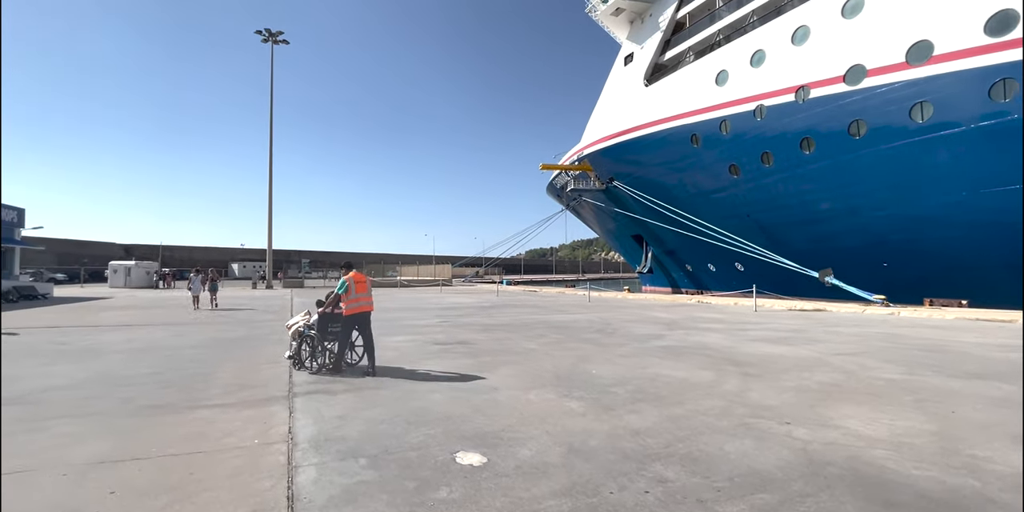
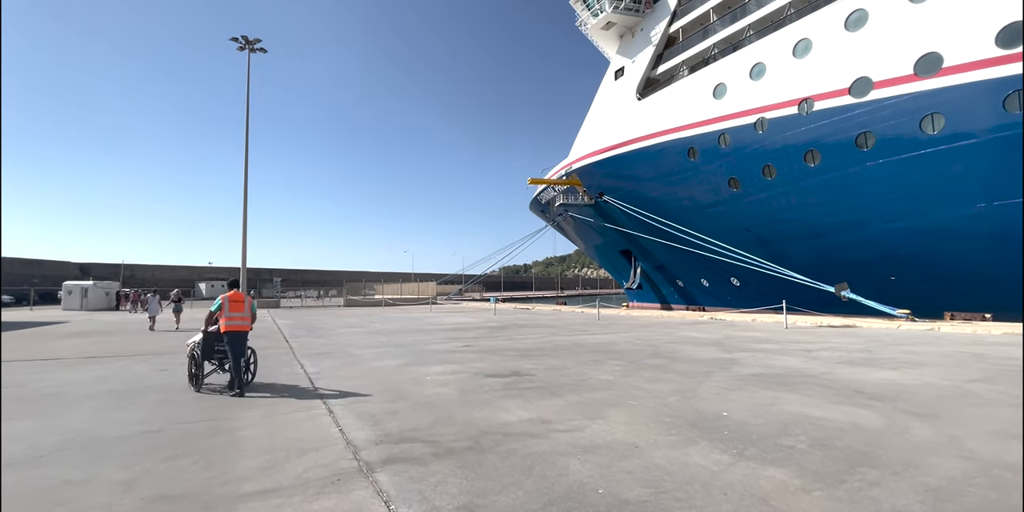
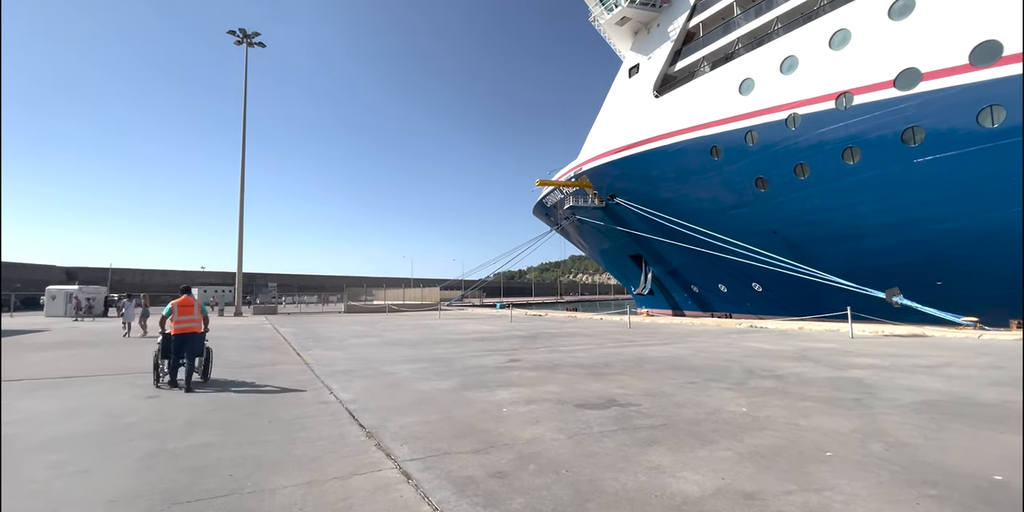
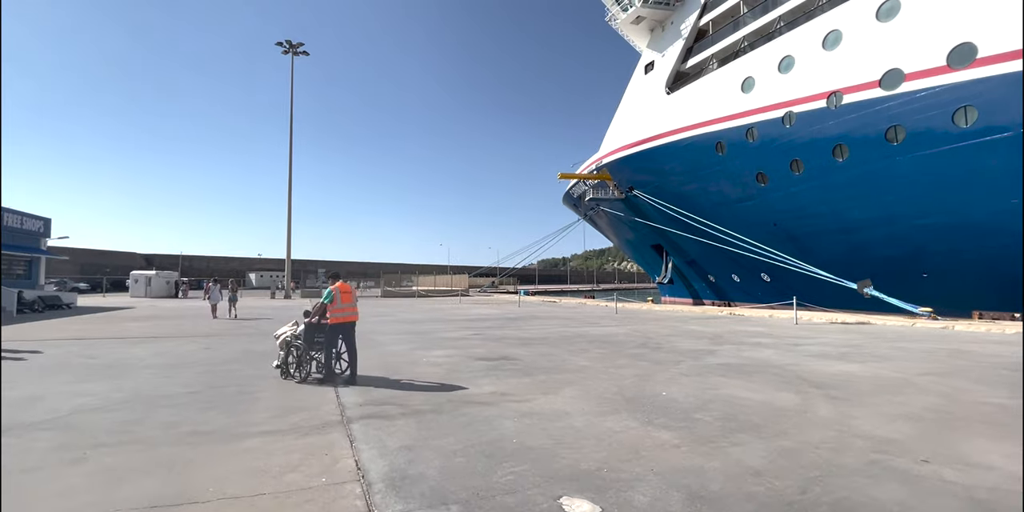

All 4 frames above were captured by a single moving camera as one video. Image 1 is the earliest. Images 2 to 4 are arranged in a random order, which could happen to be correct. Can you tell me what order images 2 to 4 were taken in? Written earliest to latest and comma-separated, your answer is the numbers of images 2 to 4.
4, 2, 3
